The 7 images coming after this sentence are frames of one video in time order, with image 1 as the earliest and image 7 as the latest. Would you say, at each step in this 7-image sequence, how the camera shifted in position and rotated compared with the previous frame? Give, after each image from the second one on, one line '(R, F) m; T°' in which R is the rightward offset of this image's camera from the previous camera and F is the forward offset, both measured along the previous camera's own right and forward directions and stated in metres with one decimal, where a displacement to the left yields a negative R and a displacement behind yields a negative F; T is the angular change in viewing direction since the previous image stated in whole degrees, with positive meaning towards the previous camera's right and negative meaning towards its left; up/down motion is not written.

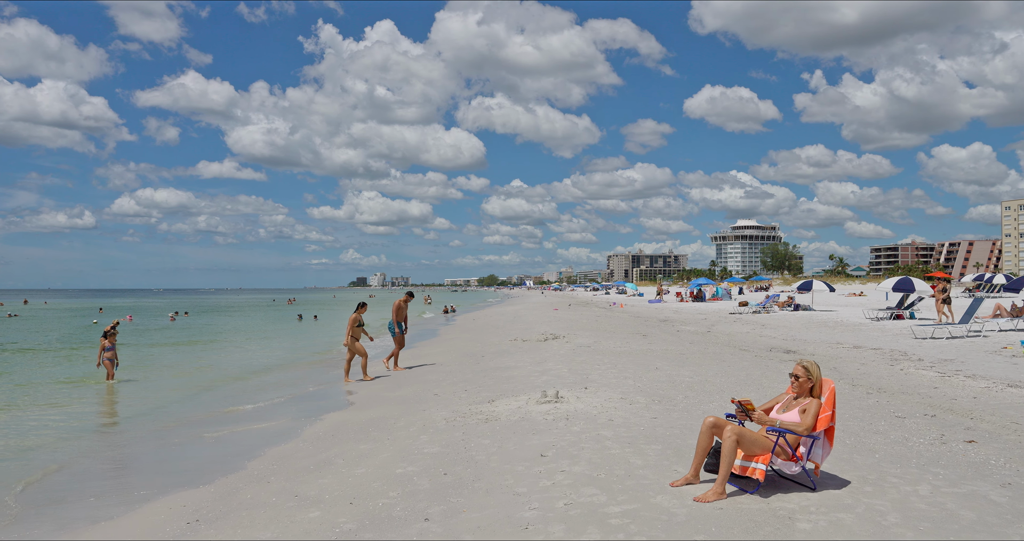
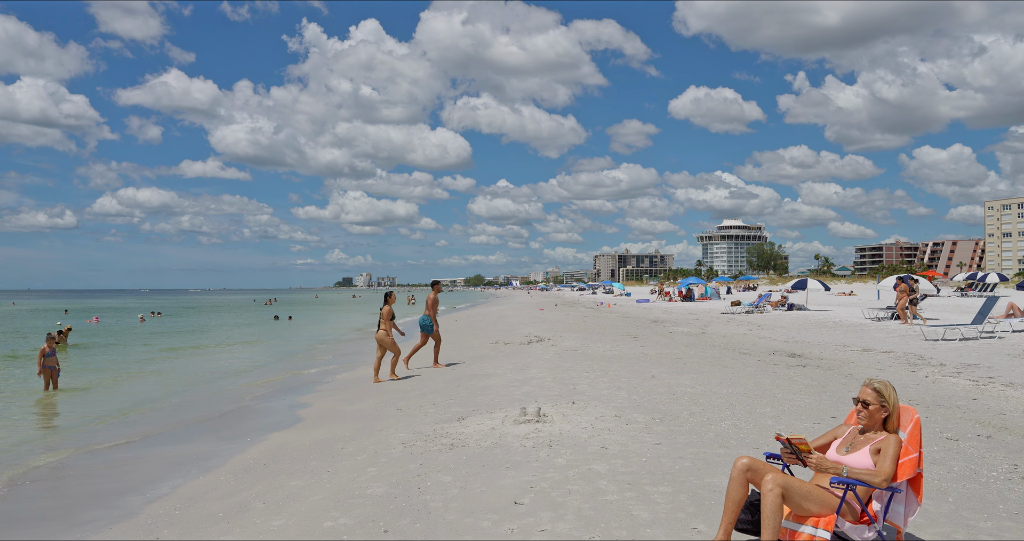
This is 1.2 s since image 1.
(+0.1, +1.4) m; +1°
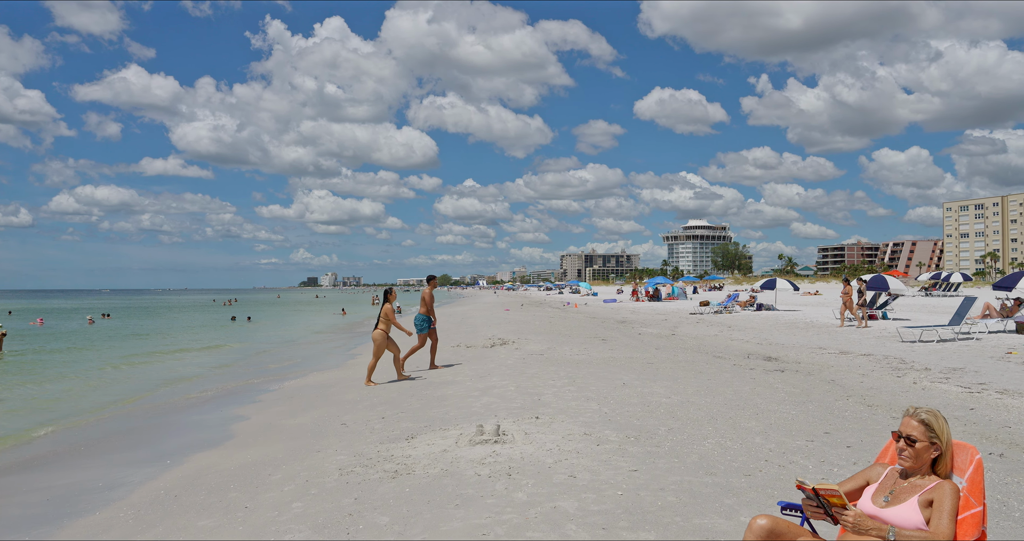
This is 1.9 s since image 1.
(+0.1, +0.8) m; +2°
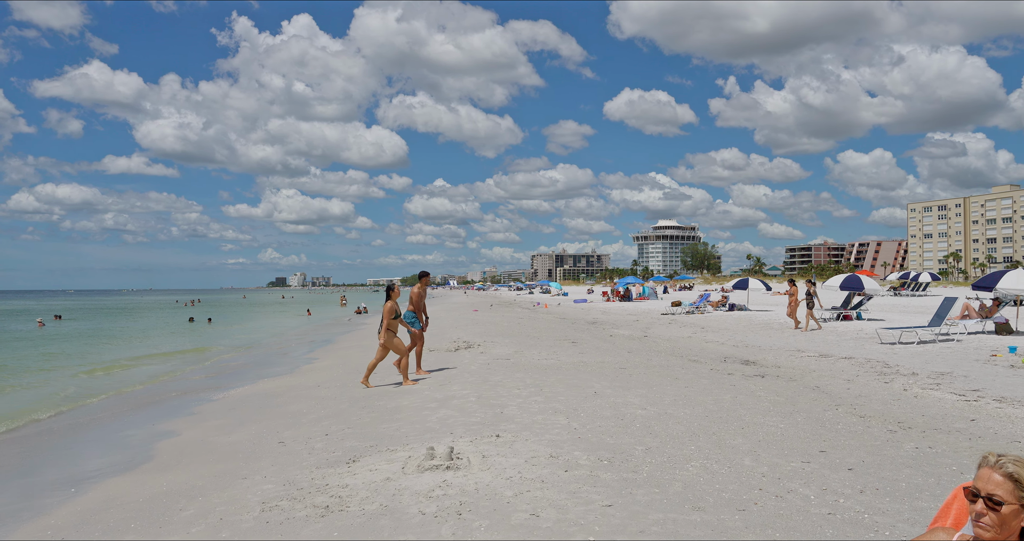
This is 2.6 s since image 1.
(+0.1, +0.8) m; +2°
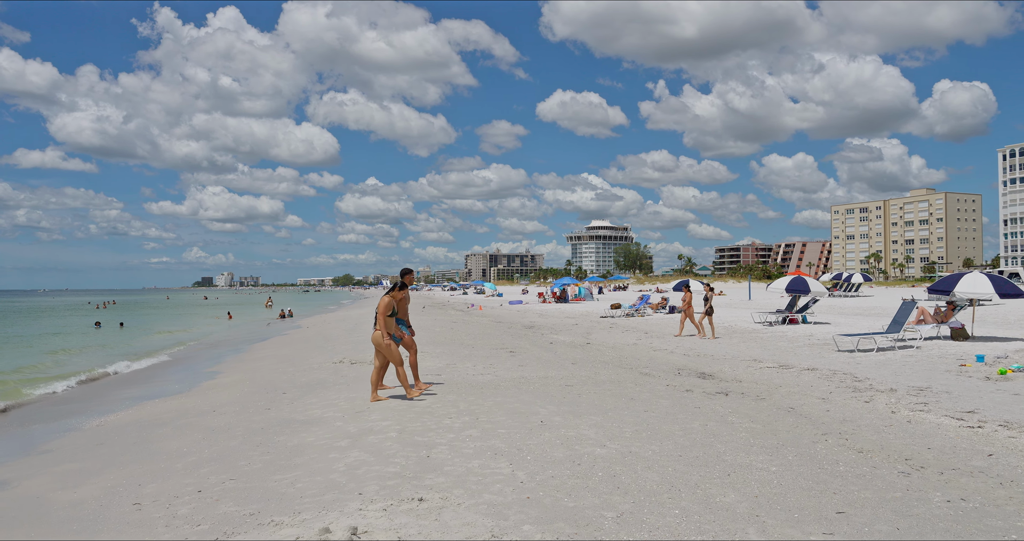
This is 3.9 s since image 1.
(0.0, +1.5) m; +5°
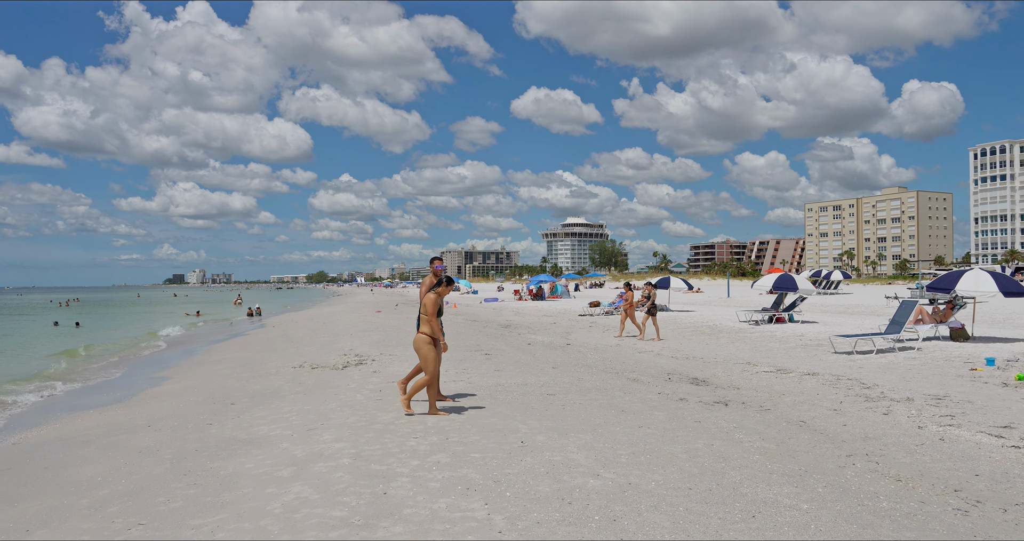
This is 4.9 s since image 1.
(0.0, +1.0) m; +2°
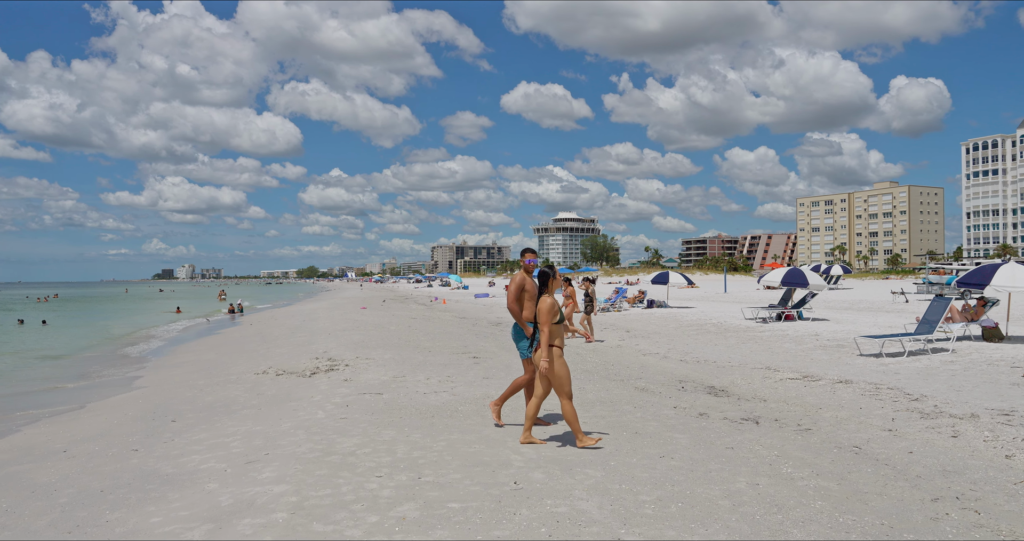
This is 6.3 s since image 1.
(0.0, +1.4) m; +1°
